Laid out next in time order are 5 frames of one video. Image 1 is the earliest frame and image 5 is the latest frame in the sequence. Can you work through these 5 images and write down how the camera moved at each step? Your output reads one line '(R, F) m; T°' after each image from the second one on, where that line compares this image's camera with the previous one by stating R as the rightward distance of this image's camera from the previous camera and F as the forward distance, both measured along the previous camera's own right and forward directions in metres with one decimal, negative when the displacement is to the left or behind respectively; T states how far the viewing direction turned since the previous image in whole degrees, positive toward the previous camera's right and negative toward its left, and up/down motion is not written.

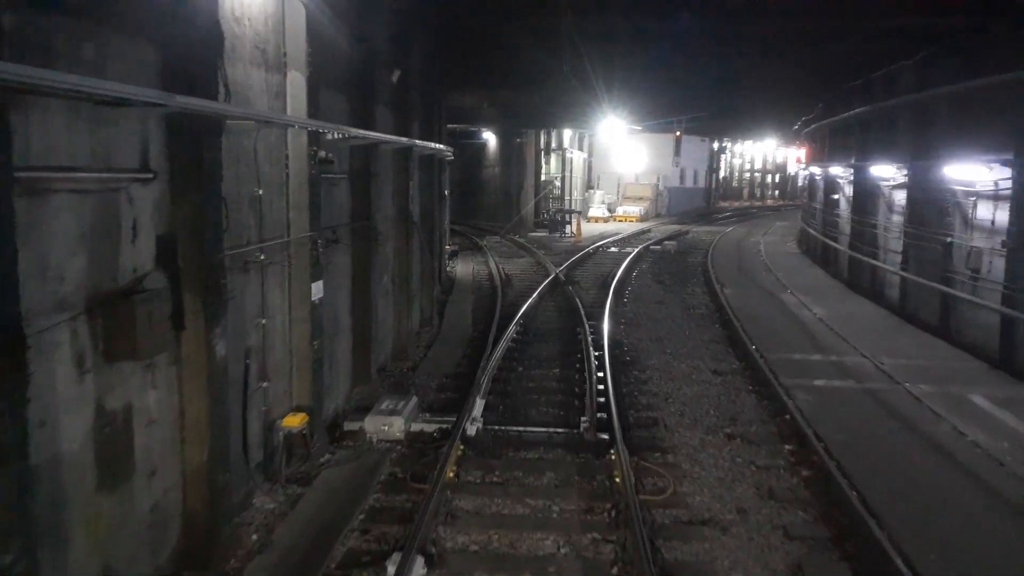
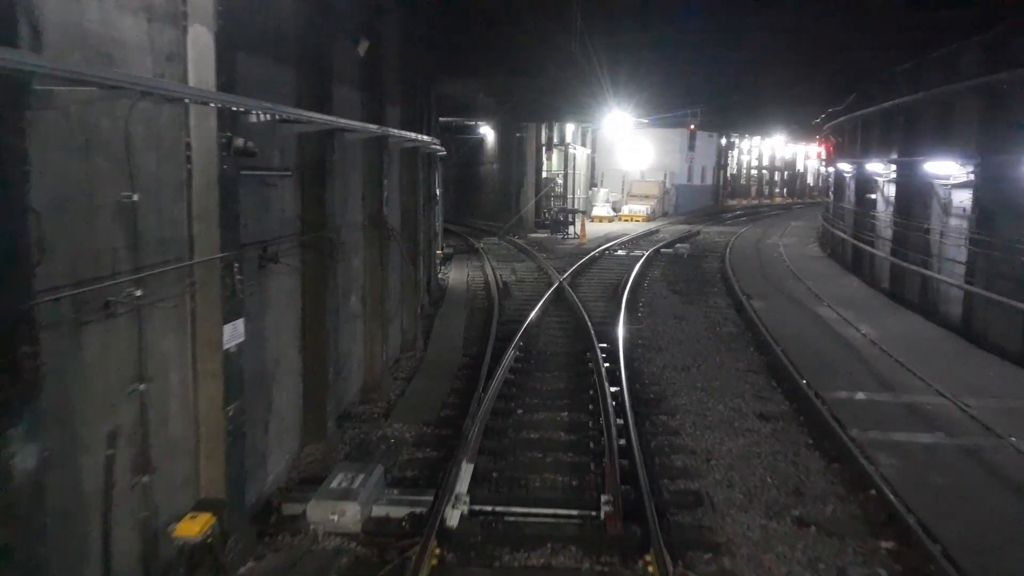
(0.0, +2.0) m; 0°
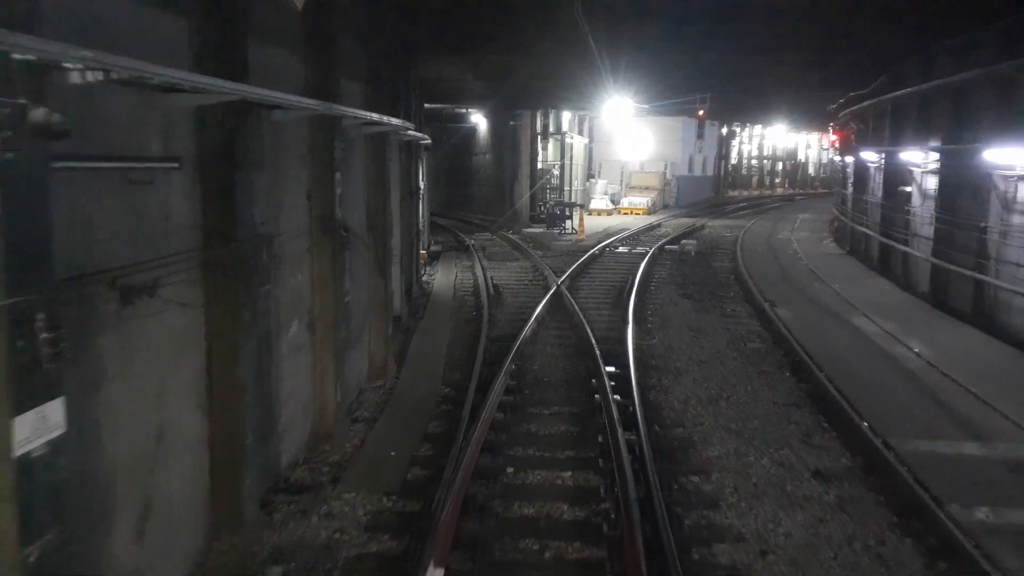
(+0.1, +1.9) m; 0°
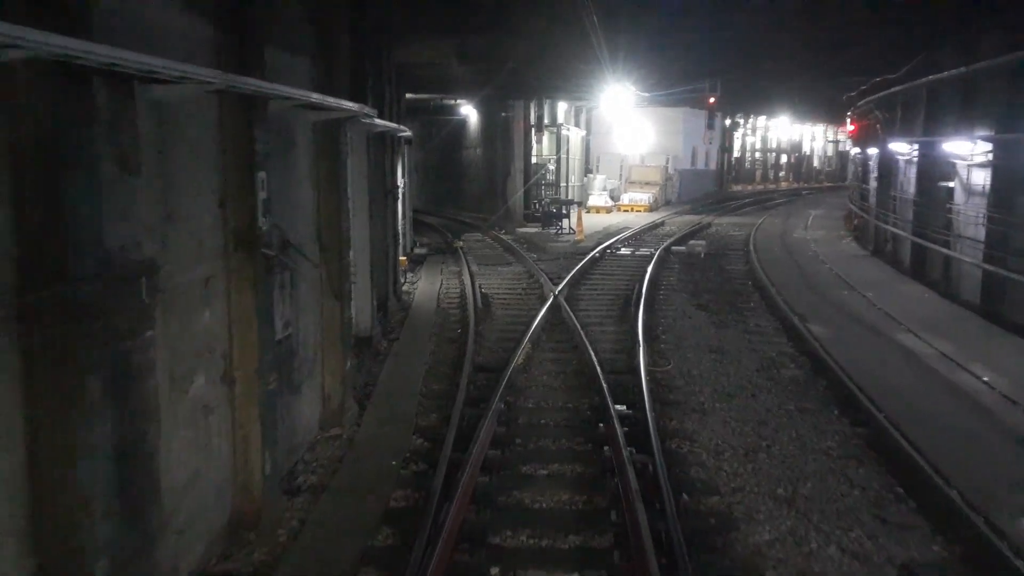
(+0.1, +1.7) m; 0°
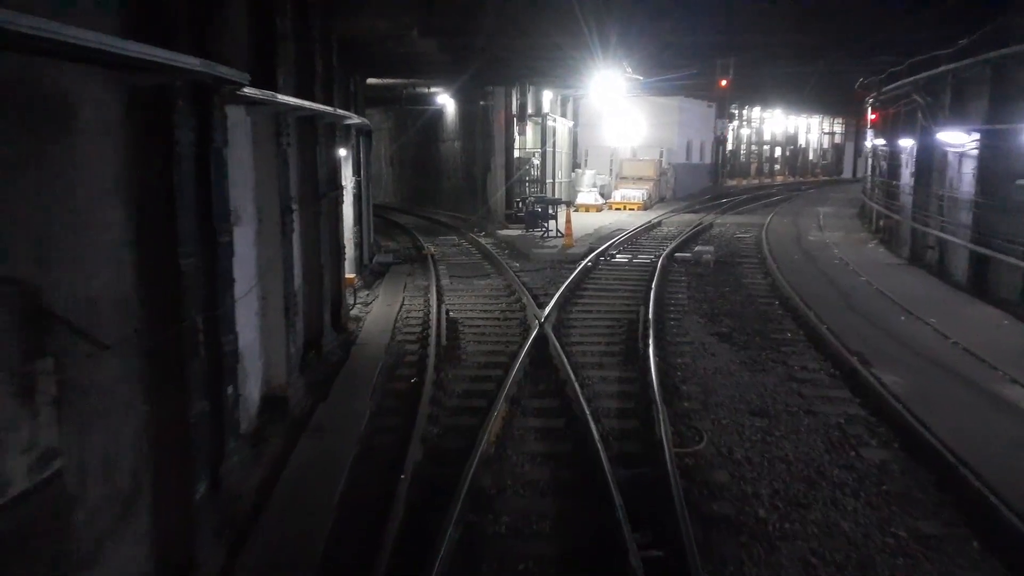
(+0.2, +2.9) m; +1°
